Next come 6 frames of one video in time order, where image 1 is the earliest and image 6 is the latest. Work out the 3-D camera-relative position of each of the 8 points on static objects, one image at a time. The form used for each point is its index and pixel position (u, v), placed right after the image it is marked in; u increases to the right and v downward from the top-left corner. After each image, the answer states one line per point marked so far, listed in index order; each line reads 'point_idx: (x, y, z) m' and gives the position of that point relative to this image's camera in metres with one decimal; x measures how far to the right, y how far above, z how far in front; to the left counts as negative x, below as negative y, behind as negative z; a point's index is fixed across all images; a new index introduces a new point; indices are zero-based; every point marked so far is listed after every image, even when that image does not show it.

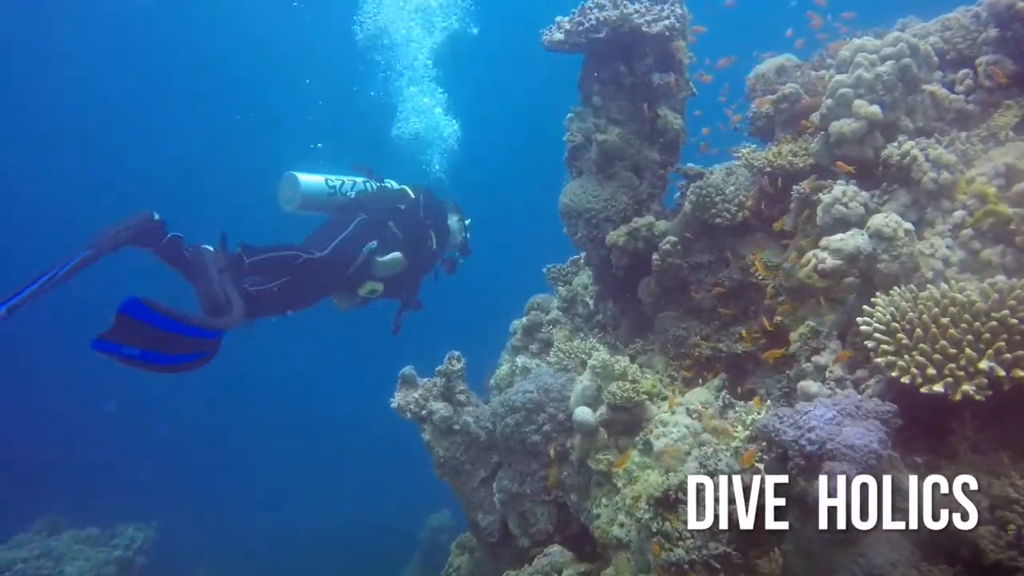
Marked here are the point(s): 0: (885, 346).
0: (+2.4, -0.4, +4.0) m
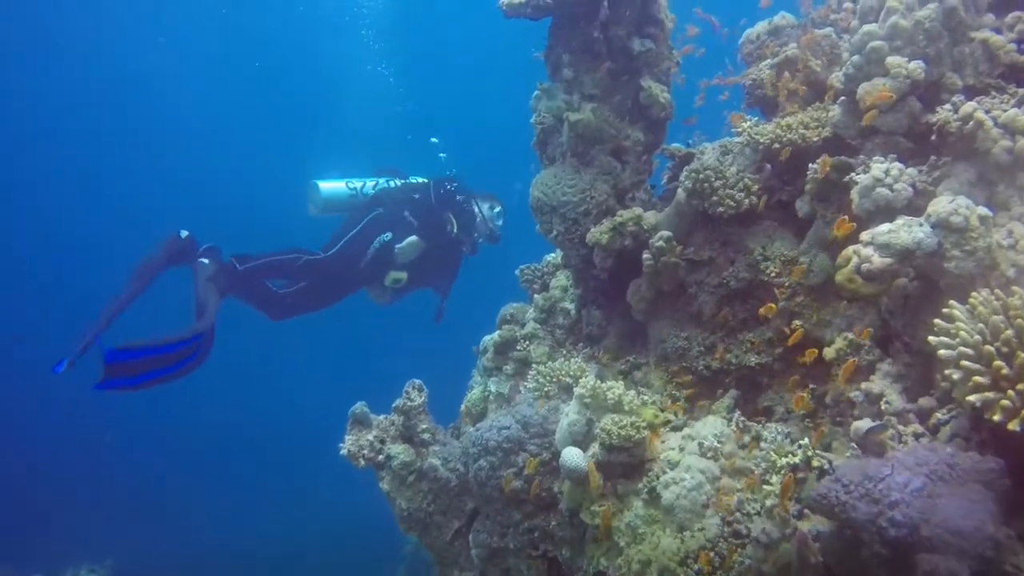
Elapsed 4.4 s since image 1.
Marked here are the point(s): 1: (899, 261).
0: (+2.2, -0.4, +3.0) m
1: (+2.2, +0.2, +3.6) m
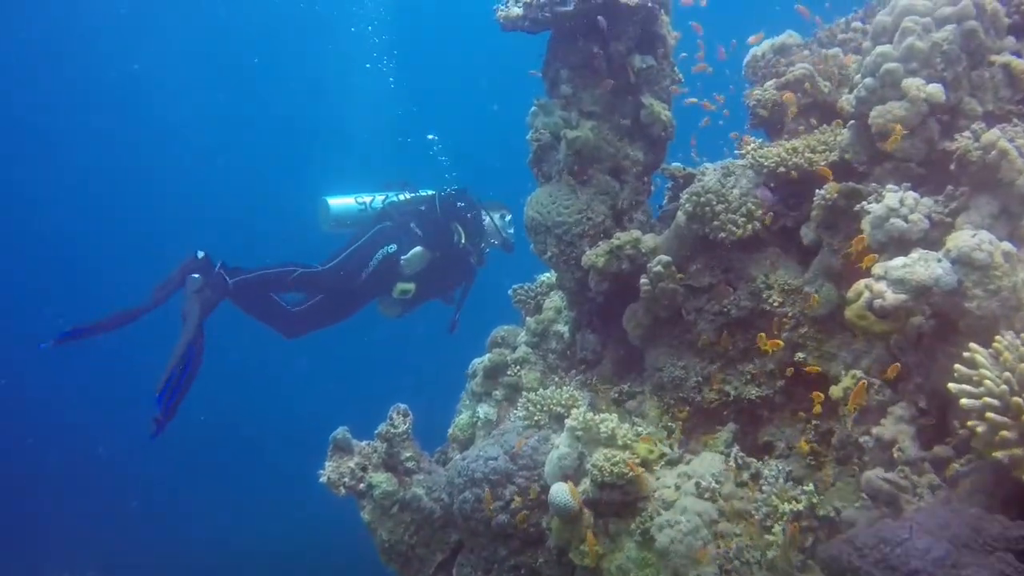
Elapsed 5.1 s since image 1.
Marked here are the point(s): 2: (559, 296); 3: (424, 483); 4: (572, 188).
0: (+2.1, -0.6, +2.7) m
1: (+2.2, -0.1, +3.4) m
2: (+0.5, -0.1, +7.2) m
3: (-0.8, -1.8, +5.8) m
4: (+0.6, +1.0, +6.2) m
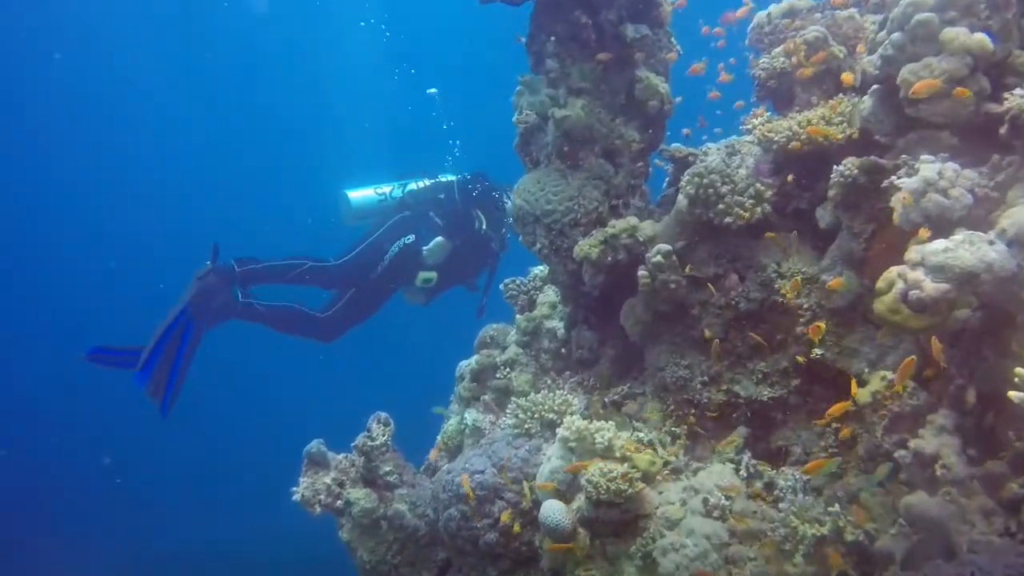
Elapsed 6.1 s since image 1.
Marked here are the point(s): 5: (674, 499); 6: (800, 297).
0: (+2.0, -0.6, +2.2) m
1: (+2.0, 0.0, +2.9) m
2: (+0.4, 0.0, +6.7) m
3: (-0.9, -1.8, +5.3) m
4: (+0.4, +1.0, +5.6) m
5: (+1.0, -1.4, +4.0) m
6: (+2.0, -0.1, +4.3) m
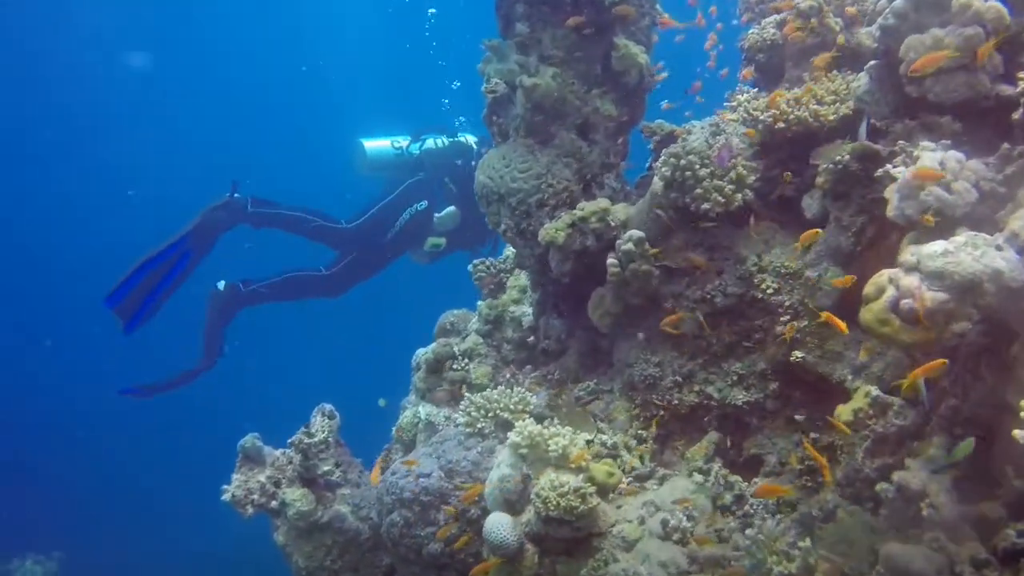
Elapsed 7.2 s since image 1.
0: (+1.7, -0.6, +1.8) m
1: (+1.7, 0.0, +2.4) m
2: (+0.1, +0.1, +6.2) m
3: (-1.3, -1.6, +4.9) m
4: (+0.1, +1.2, +5.2) m
5: (+0.7, -1.3, +3.7) m
6: (+1.7, 0.0, +3.9) m
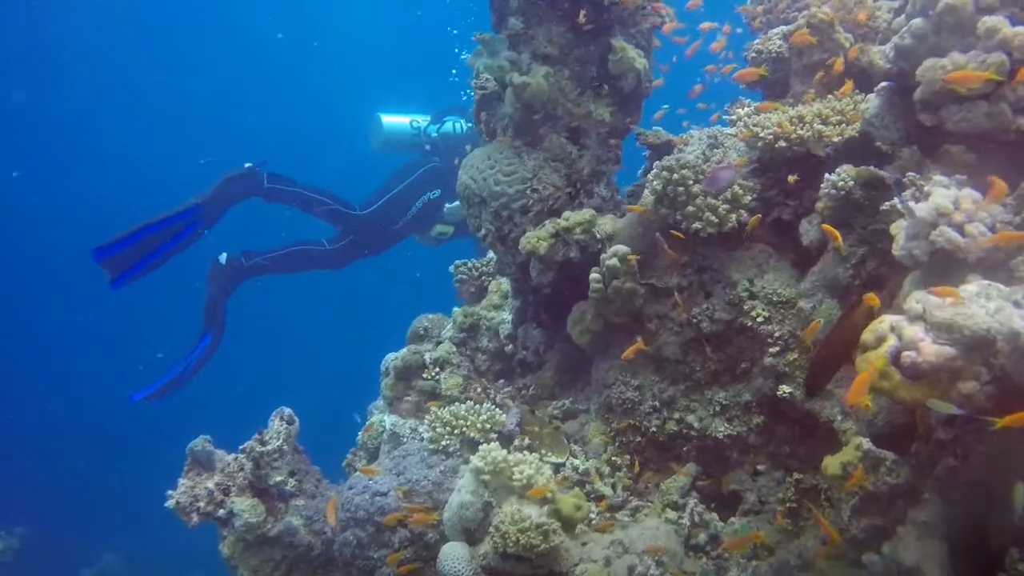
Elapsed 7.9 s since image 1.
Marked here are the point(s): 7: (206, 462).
0: (+1.5, -0.8, +1.5) m
1: (+1.6, -0.2, +2.2) m
2: (-0.1, +0.1, +5.9) m
3: (-1.5, -1.6, +4.6) m
4: (0.0, +1.1, +4.9) m
5: (+0.5, -1.5, +3.4) m
6: (+1.5, -0.2, +3.7) m
7: (-2.3, -1.3, +4.9) m
